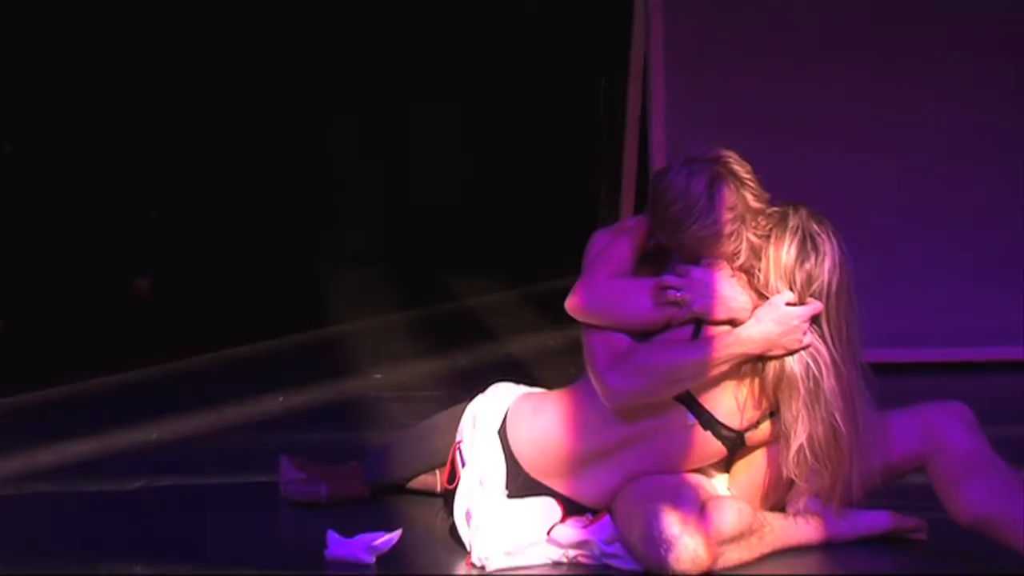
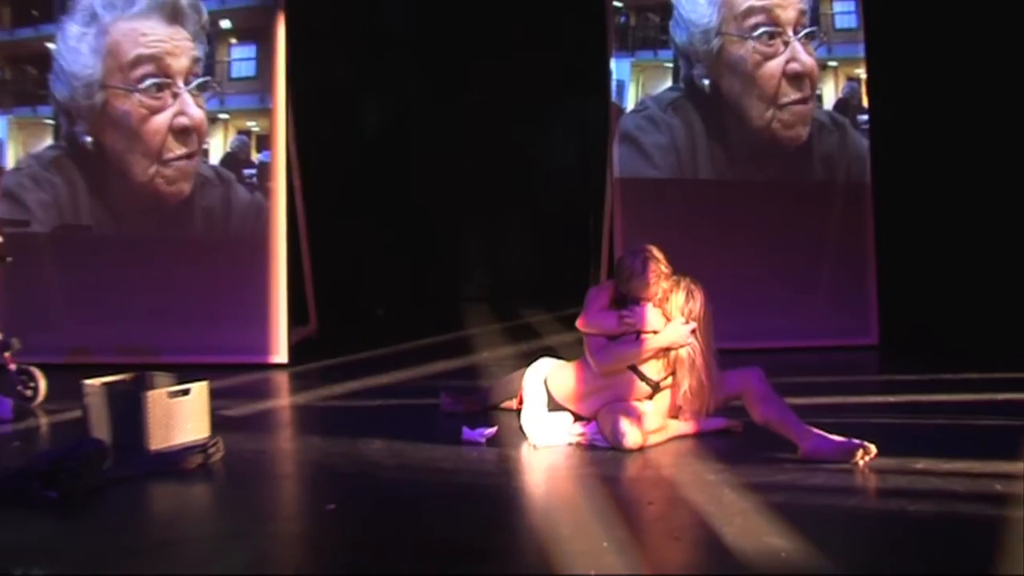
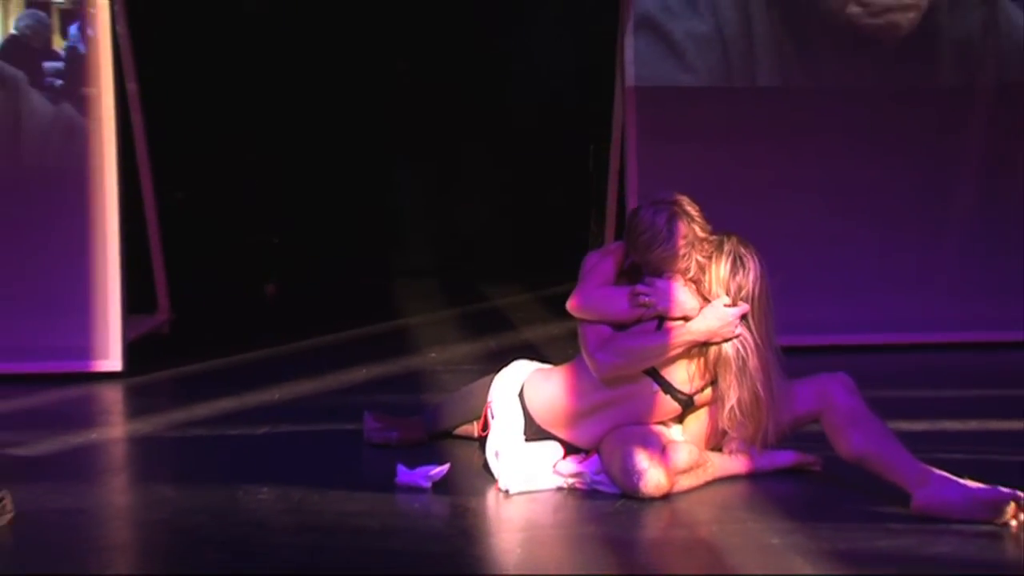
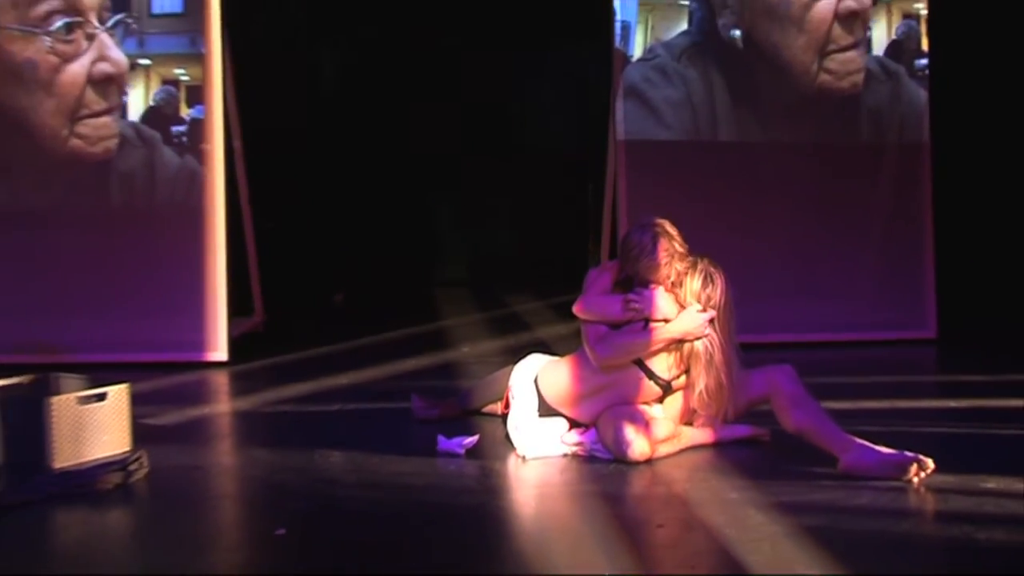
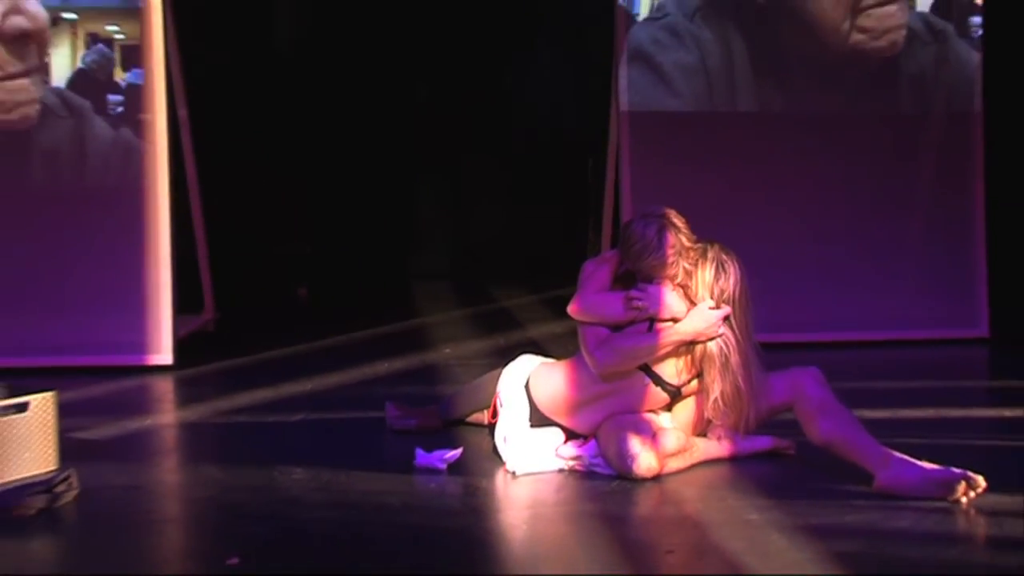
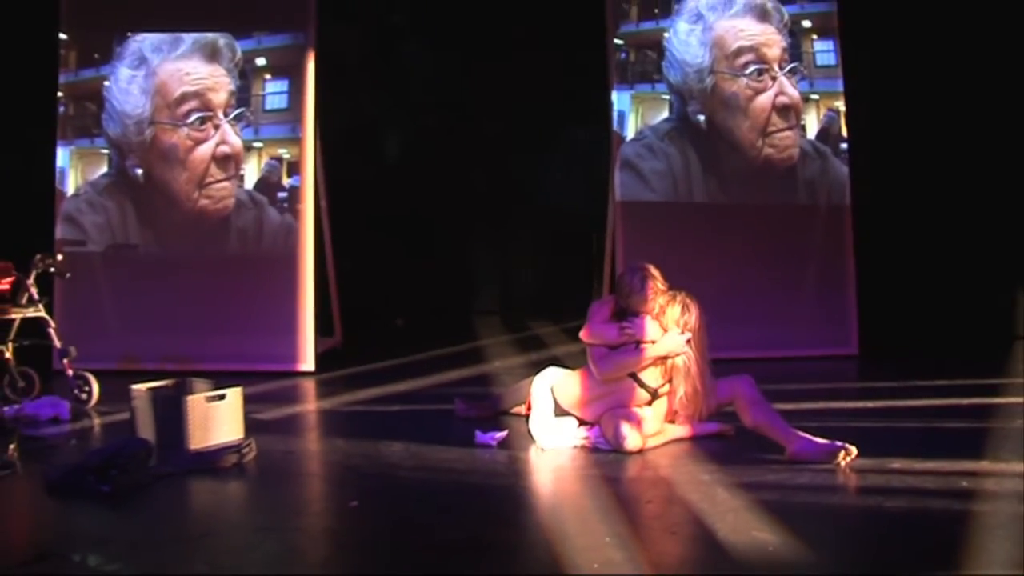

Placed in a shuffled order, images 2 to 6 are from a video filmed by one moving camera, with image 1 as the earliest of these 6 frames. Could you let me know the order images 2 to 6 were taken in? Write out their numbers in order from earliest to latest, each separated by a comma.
3, 5, 4, 2, 6
